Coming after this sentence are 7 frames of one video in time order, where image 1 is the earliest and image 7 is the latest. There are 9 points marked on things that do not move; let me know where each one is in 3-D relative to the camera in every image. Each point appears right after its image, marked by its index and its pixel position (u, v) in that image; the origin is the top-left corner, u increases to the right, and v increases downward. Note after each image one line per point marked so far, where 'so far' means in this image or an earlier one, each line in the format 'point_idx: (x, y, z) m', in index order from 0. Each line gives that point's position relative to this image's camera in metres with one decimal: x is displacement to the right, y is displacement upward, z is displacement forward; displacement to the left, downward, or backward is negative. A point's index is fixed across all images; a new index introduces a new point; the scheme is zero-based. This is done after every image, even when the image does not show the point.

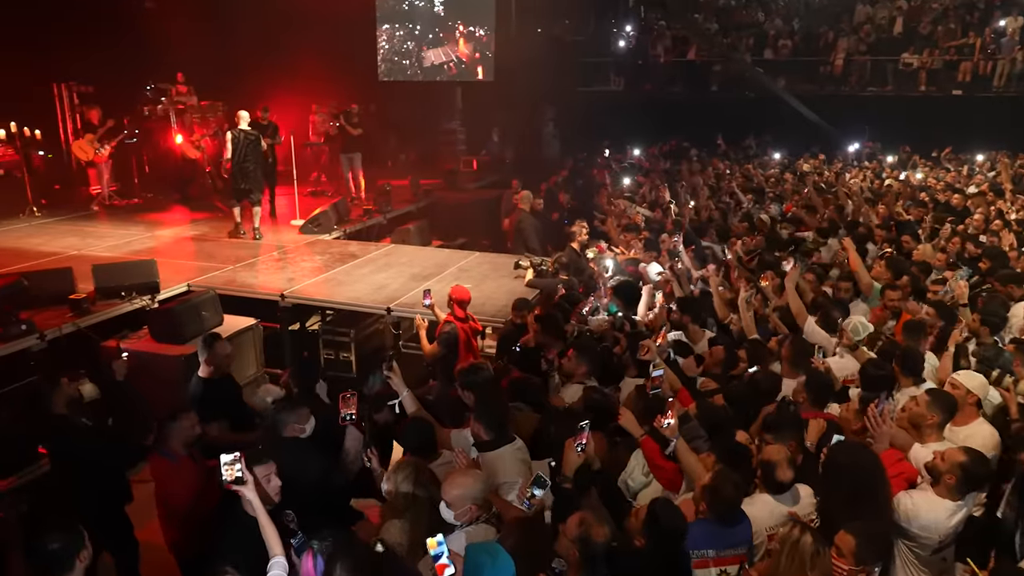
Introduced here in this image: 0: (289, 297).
0: (-2.2, -0.1, +7.1) m
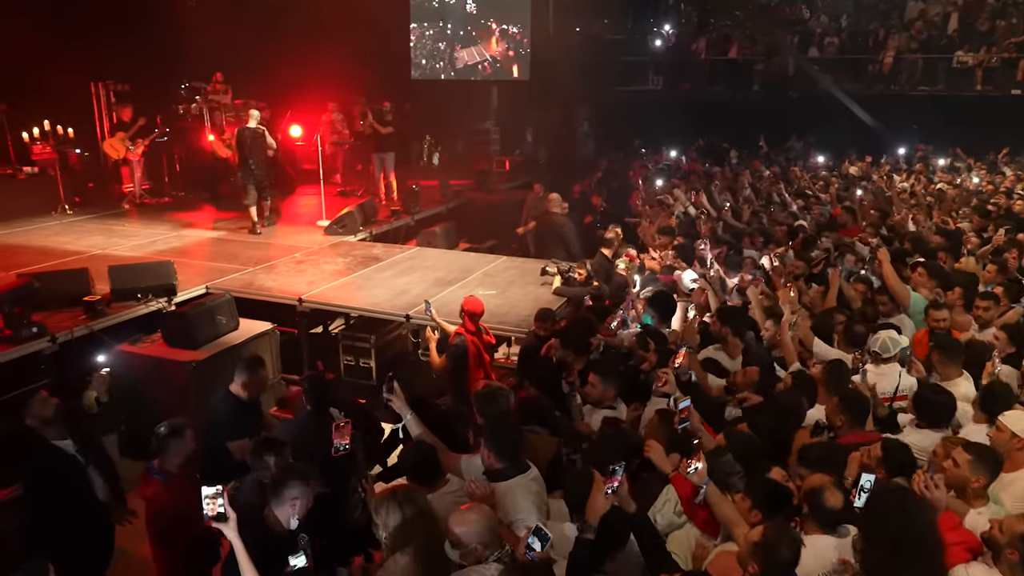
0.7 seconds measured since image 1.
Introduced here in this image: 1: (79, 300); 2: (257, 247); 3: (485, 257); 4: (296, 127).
0: (-1.9, -0.1, +6.8) m
1: (-3.8, -0.1, +6.4) m
2: (-3.2, +0.5, +9.1) m
3: (-0.3, +0.4, +8.4) m
4: (-3.5, +2.7, +12.2) m
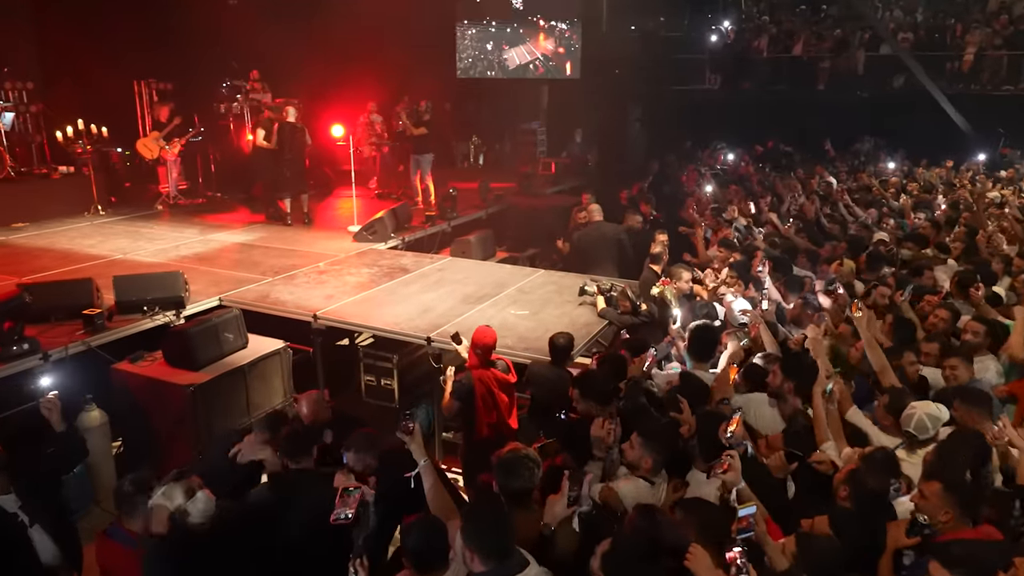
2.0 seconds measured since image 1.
0: (-1.6, -0.3, +6.3) m
1: (-3.5, -0.2, +6.0) m
2: (-2.7, +0.4, +8.6) m
3: (+0.1, +0.2, +7.7) m
4: (-2.8, +2.6, +11.8) m
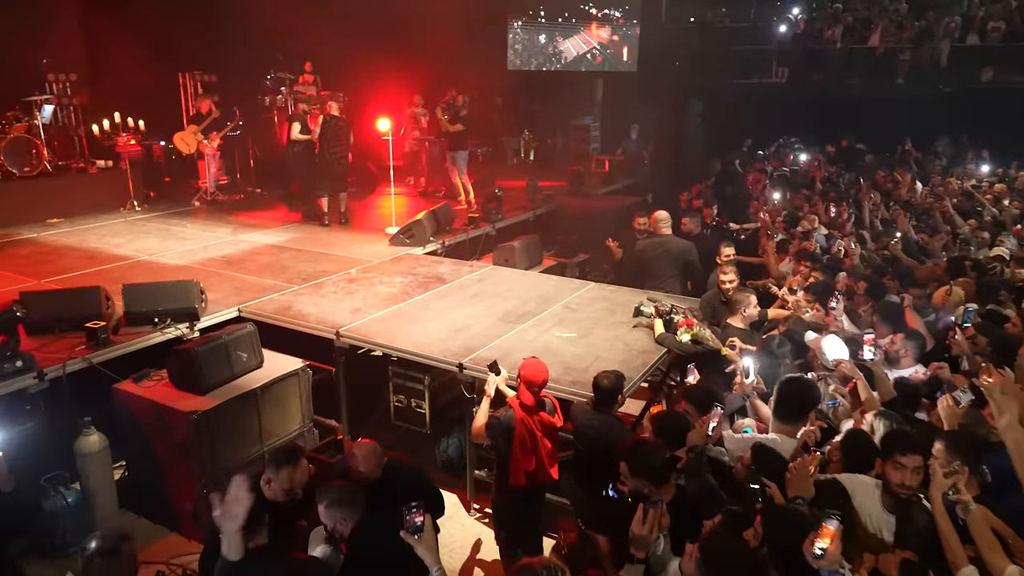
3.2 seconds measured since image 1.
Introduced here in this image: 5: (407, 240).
0: (-1.3, -0.4, +5.6) m
1: (-3.2, -0.3, +5.5) m
2: (-2.2, +0.3, +8.0) m
3: (+0.5, +0.1, +7.0) m
4: (-2.0, +2.6, +11.2) m
5: (-1.2, +0.6, +8.4) m
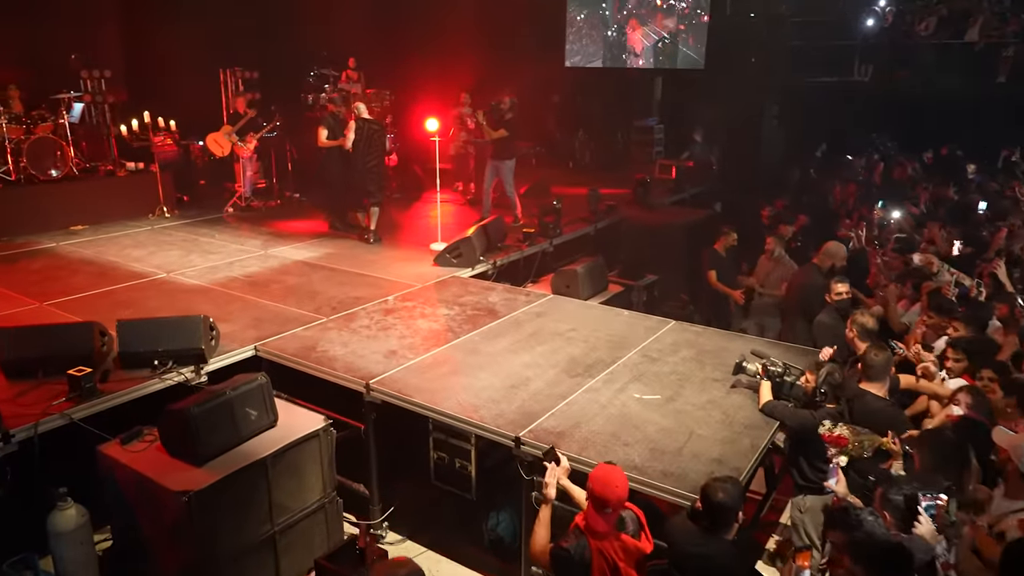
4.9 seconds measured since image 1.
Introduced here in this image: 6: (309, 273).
0: (-0.9, -0.6, +4.6) m
1: (-2.8, -0.5, +4.6) m
2: (-1.6, +0.1, +7.1) m
3: (+1.0, -0.3, +5.8) m
4: (-1.2, +2.3, +10.2) m
5: (-0.6, +0.3, +7.4) m
6: (-2.0, +0.1, +7.2) m
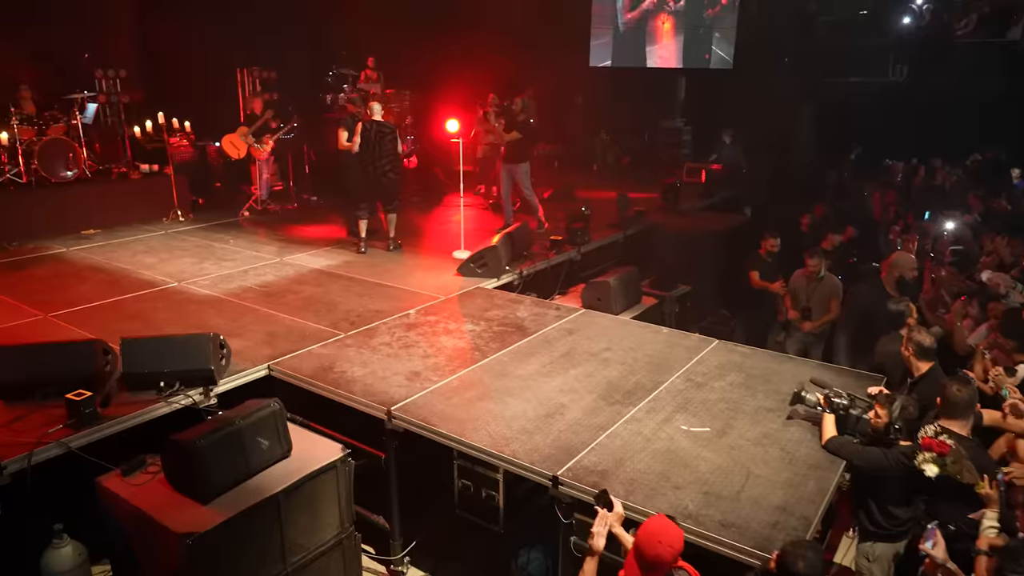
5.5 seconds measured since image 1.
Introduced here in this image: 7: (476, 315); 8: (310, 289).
0: (-0.7, -0.8, +4.3) m
1: (-2.6, -0.6, +4.3) m
2: (-1.3, 0.0, +6.7) m
3: (+1.3, -0.4, +5.4) m
4: (-0.8, +2.2, +9.8) m
5: (-0.3, +0.2, +7.0) m
6: (-1.8, 0.0, +6.9) m
7: (-0.3, -0.2, +5.9) m
8: (-1.9, 0.0, +6.7) m
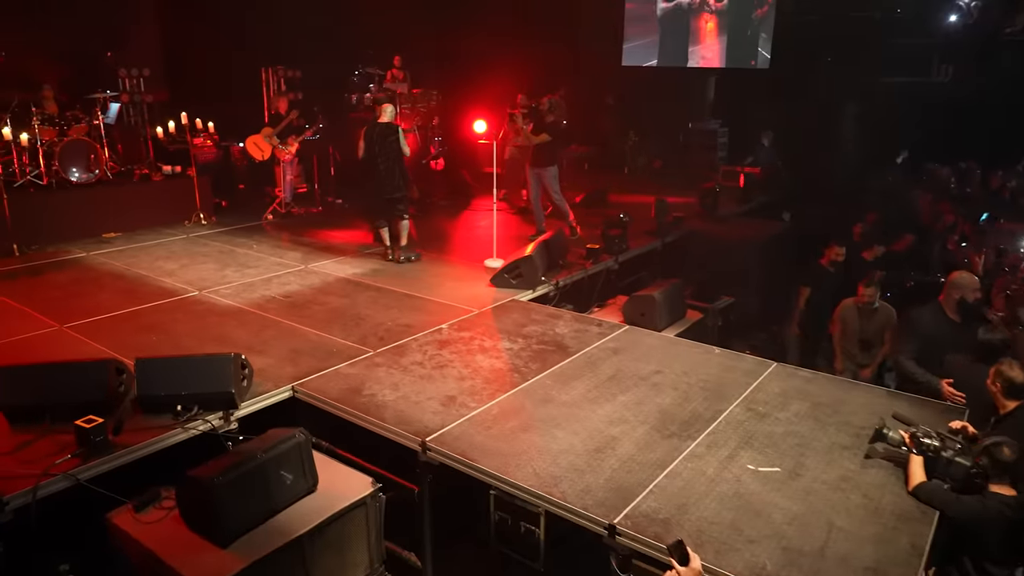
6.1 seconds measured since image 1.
0: (-0.4, -0.9, +3.9) m
1: (-2.3, -0.7, +3.9) m
2: (-1.0, -0.1, +6.4) m
3: (+1.6, -0.5, +5.0) m
4: (-0.4, +2.1, +9.5) m
5: (0.0, +0.1, +6.7) m
6: (-1.4, -0.1, +6.5) m
7: (0.0, -0.3, +5.6) m
8: (-1.5, -0.1, +6.3) m
